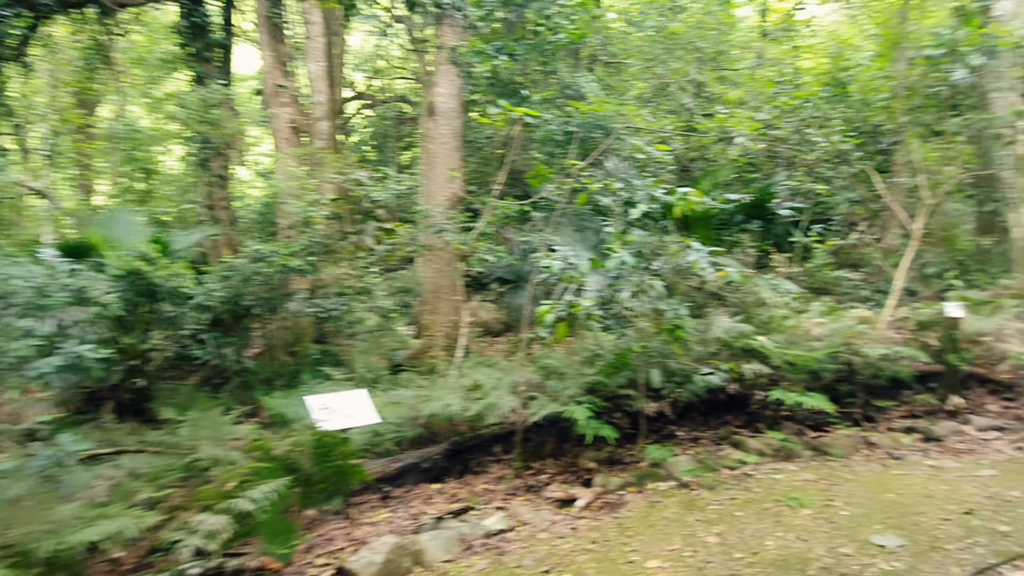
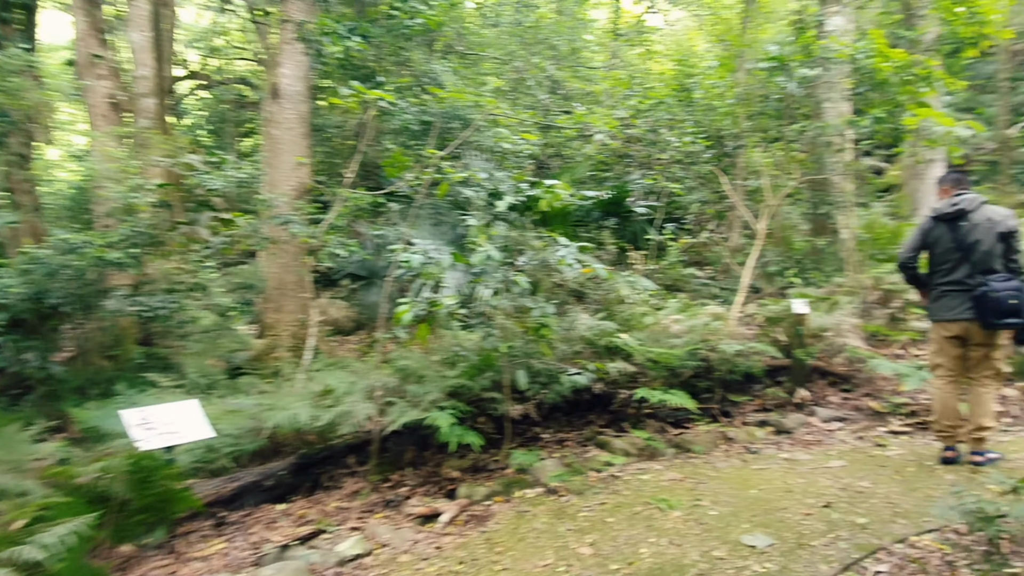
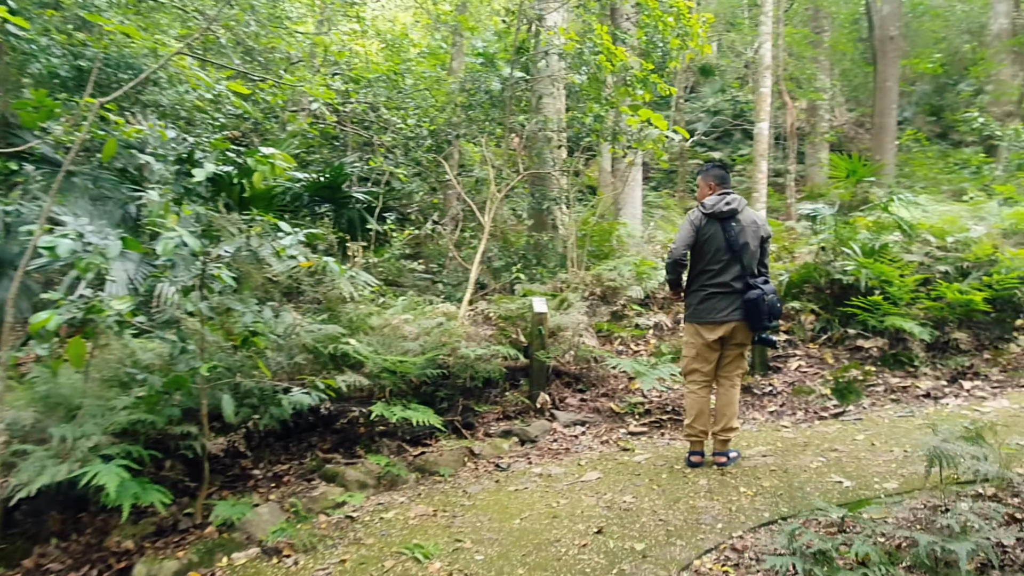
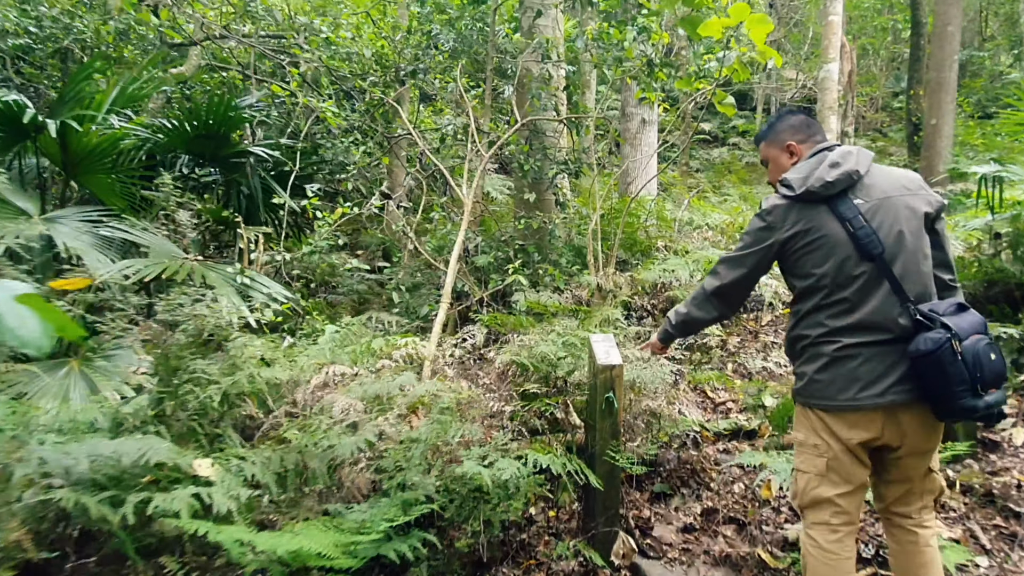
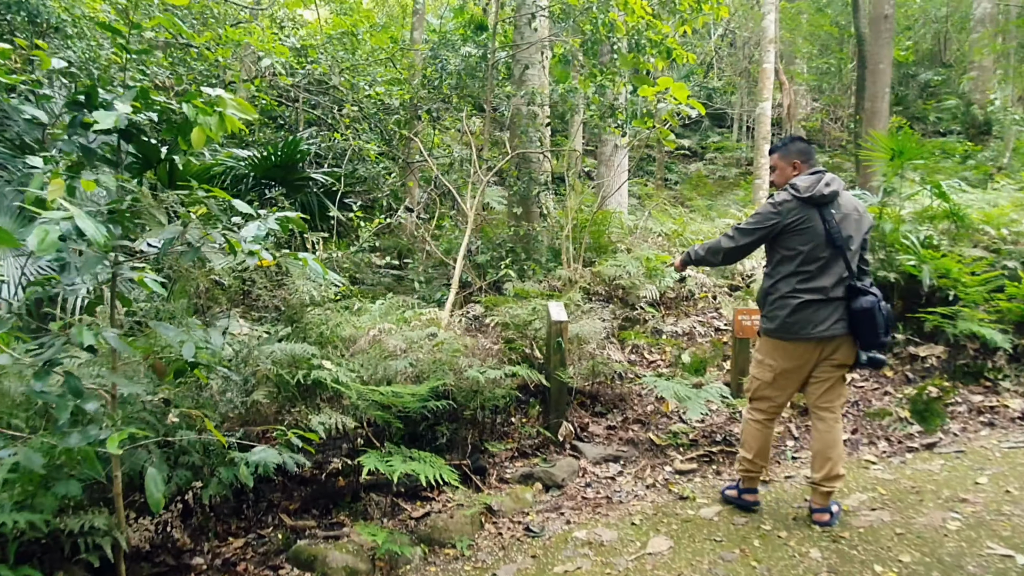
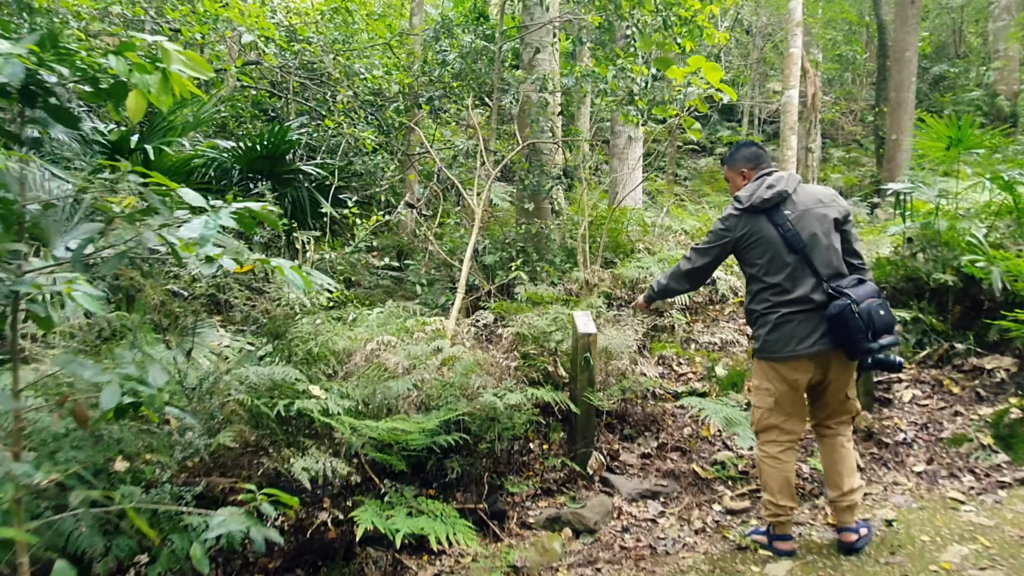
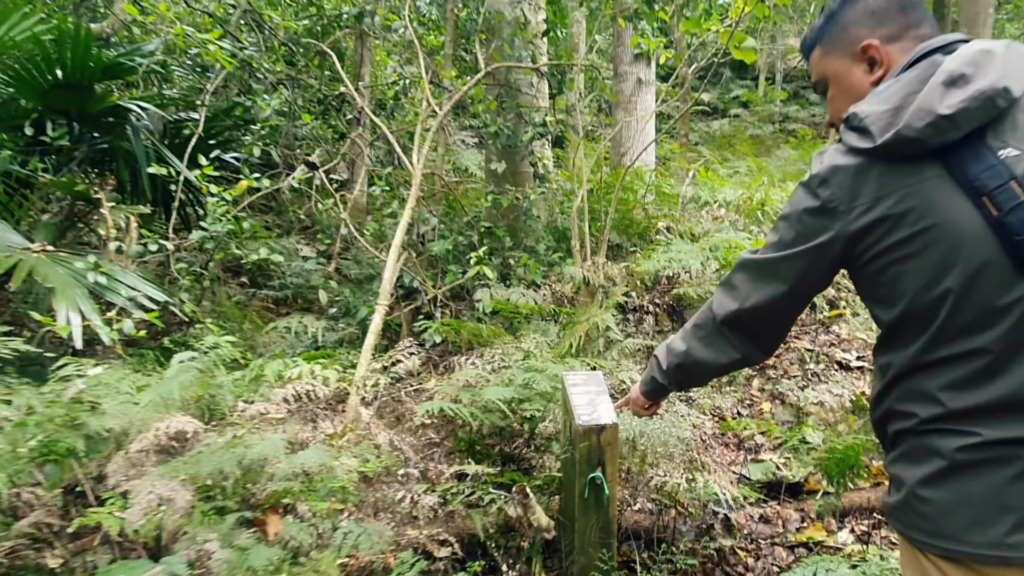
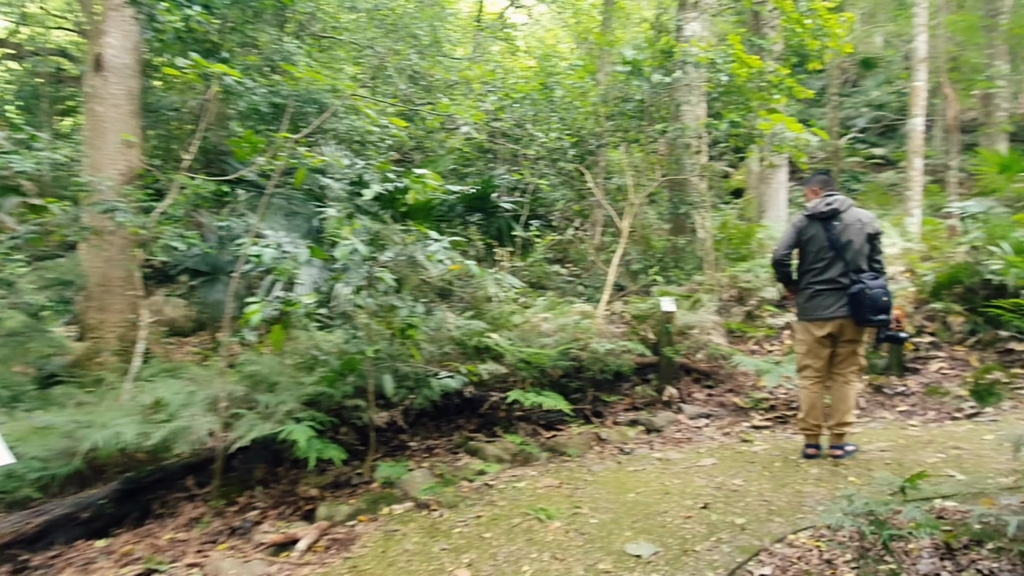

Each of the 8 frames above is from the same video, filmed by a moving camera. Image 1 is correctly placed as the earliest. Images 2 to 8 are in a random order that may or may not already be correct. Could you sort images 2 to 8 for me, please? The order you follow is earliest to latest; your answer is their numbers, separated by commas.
2, 8, 3, 5, 6, 4, 7
